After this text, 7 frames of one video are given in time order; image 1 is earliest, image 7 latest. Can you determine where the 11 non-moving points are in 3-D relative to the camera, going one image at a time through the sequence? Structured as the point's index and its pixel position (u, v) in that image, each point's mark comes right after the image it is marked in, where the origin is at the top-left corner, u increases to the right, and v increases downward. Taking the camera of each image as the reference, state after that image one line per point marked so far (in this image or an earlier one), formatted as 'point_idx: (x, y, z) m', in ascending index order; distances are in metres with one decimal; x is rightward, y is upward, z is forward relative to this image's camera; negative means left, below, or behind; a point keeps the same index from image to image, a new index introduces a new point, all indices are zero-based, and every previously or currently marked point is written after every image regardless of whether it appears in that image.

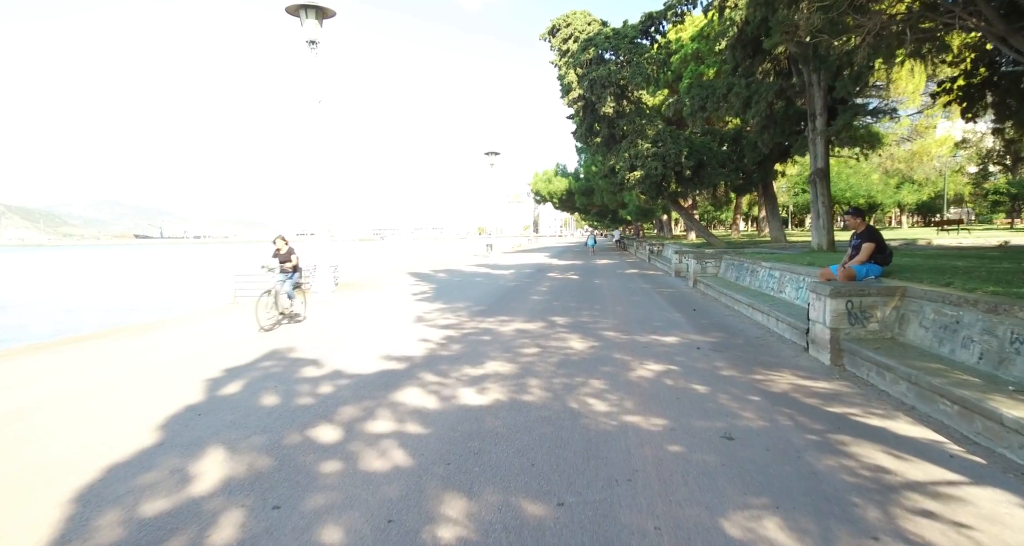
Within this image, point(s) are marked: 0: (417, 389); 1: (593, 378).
0: (-1.1, -1.3, +6.0) m
1: (+1.0, -1.2, +6.1) m
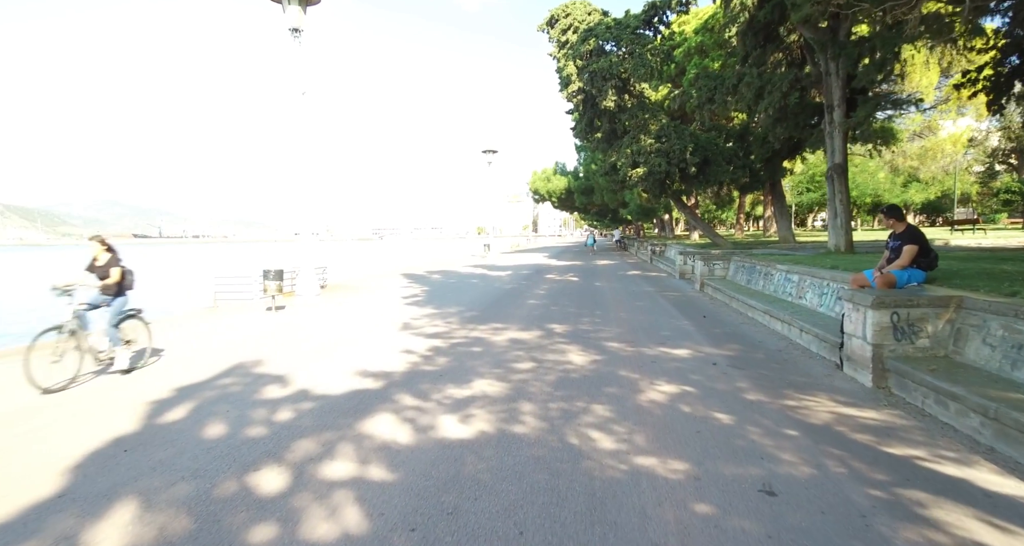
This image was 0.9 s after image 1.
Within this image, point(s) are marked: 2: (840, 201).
0: (-1.2, -1.4, +5.1) m
1: (+0.9, -1.3, +5.2) m
2: (+7.5, +1.6, +11.8) m
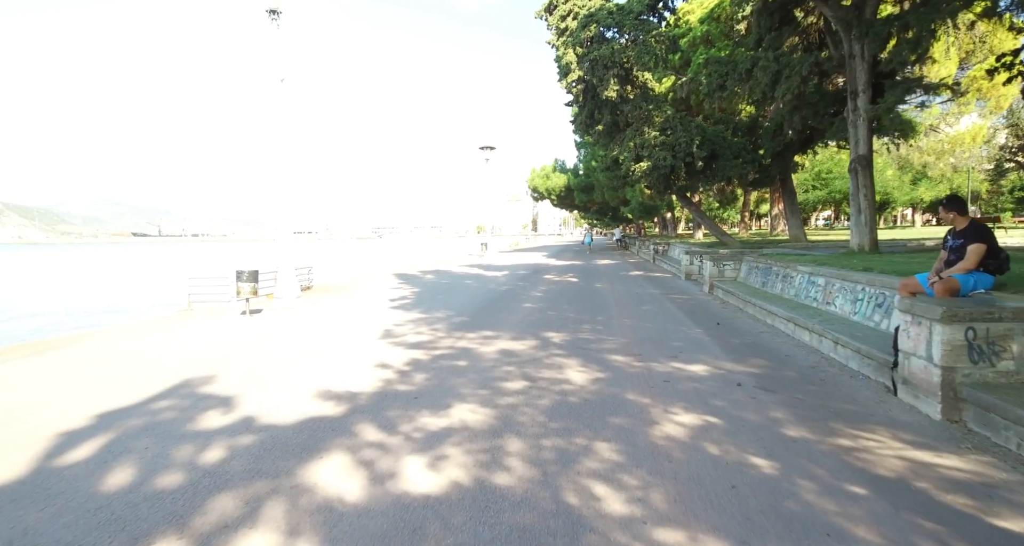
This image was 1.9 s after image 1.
0: (-1.3, -1.5, +4.1) m
1: (+0.7, -1.4, +4.2) m
2: (+7.4, +1.6, +10.8) m
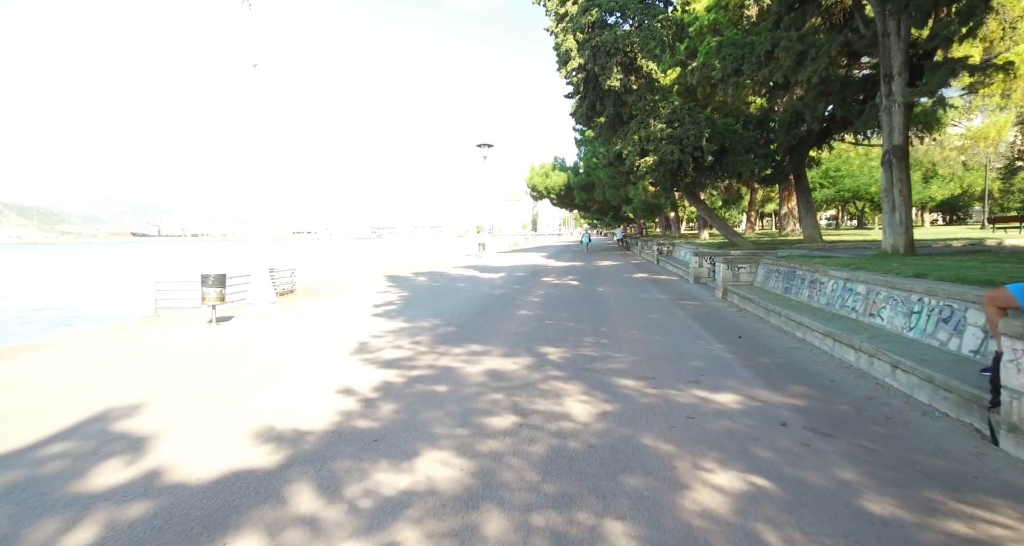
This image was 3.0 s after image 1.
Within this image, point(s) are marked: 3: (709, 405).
0: (-1.5, -1.5, +3.0) m
1: (+0.6, -1.4, +3.1) m
2: (+7.2, +1.5, +9.7) m
3: (+1.9, -1.3, +4.9) m
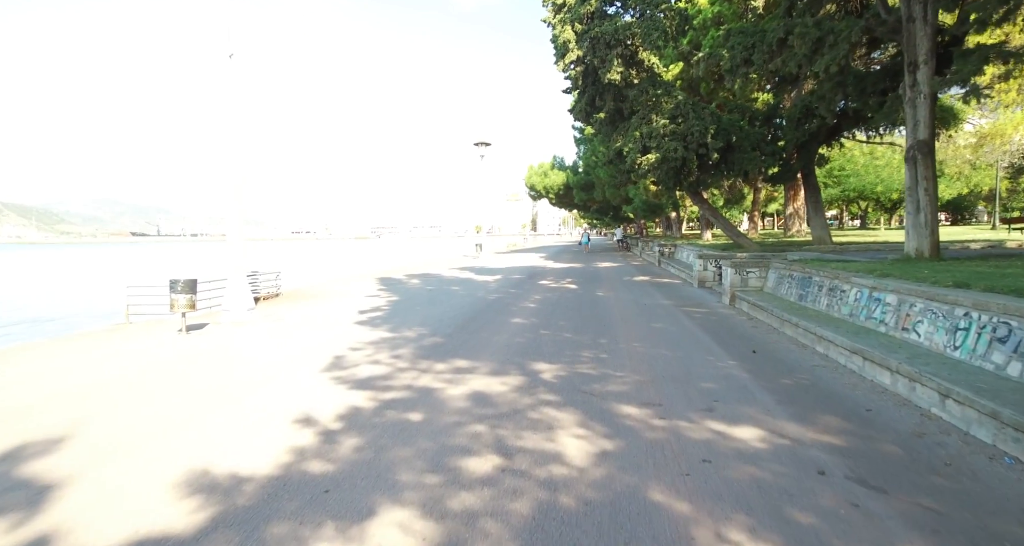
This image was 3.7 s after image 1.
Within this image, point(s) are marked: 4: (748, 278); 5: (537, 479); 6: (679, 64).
0: (-1.6, -1.7, +2.2) m
1: (+0.5, -1.5, +2.3) m
2: (+7.1, +1.4, +8.9) m
3: (+1.7, -1.4, +4.2) m
4: (+5.2, -0.1, +11.3) m
5: (+0.2, -1.5, +3.7) m
6: (+5.6, +7.0, +17.1) m
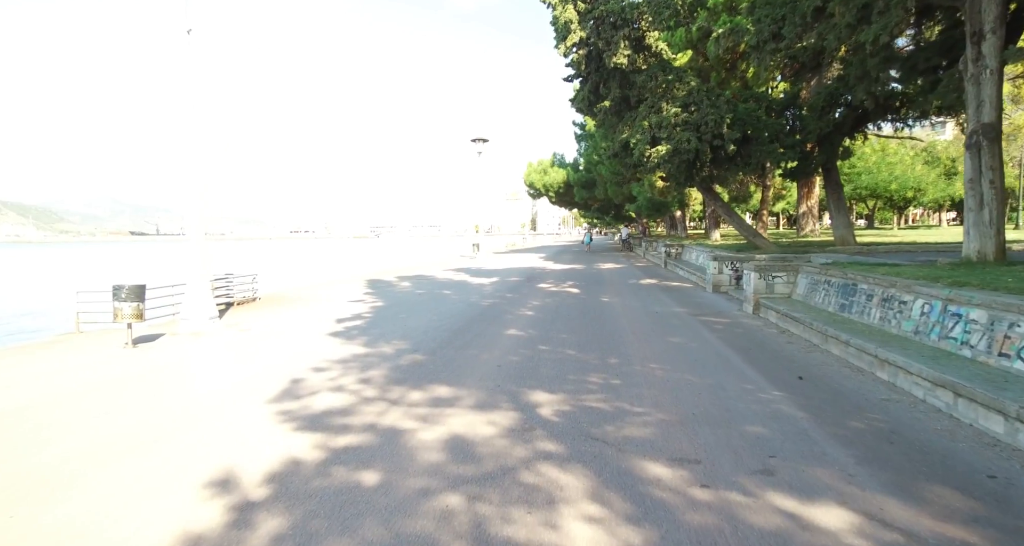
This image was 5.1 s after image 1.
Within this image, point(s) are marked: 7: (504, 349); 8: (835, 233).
0: (-1.7, -1.7, +0.9) m
1: (+0.4, -1.6, +1.0) m
2: (+7.0, +1.3, +7.6) m
3: (+1.6, -1.4, +2.9) m
4: (+5.1, -0.2, +10.0) m
5: (+0.1, -1.5, +2.4) m
6: (+5.5, +6.9, +15.8) m
7: (-0.1, -1.2, +7.8) m
8: (+9.8, +1.2, +15.6) m
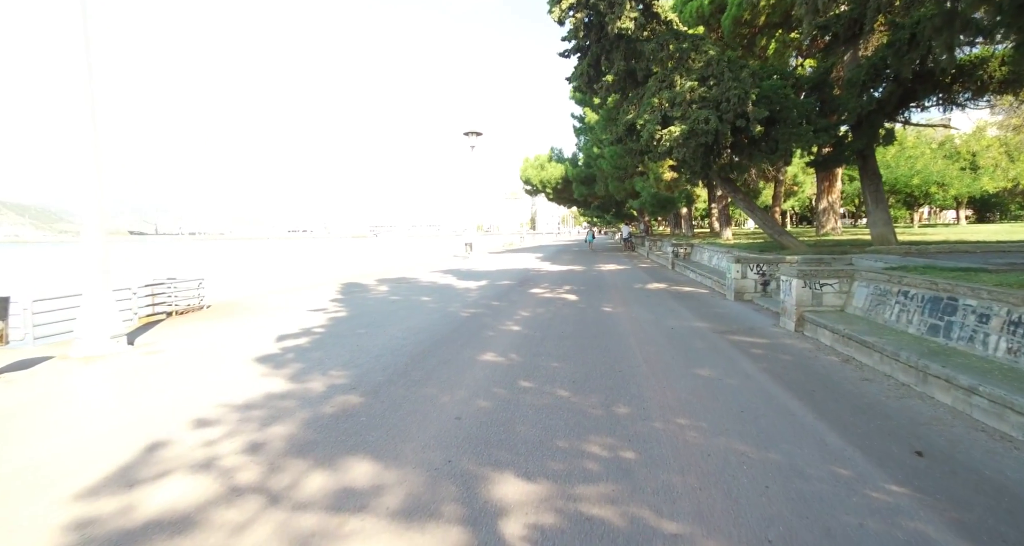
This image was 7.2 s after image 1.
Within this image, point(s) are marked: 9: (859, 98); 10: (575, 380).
0: (-2.0, -1.9, -1.2) m
1: (0.0, -1.8, -1.1) m
2: (+6.7, +1.2, +5.5) m
3: (+1.3, -1.6, +0.8) m
4: (+4.8, -0.3, +7.9) m
5: (-0.2, -1.7, +0.3) m
6: (+5.2, +6.8, +13.7) m
7: (-0.4, -1.3, +5.8) m
8: (+9.4, +1.1, +13.6) m
9: (+8.2, +4.1, +12.2) m
10: (+0.7, -1.2, +5.8) m
